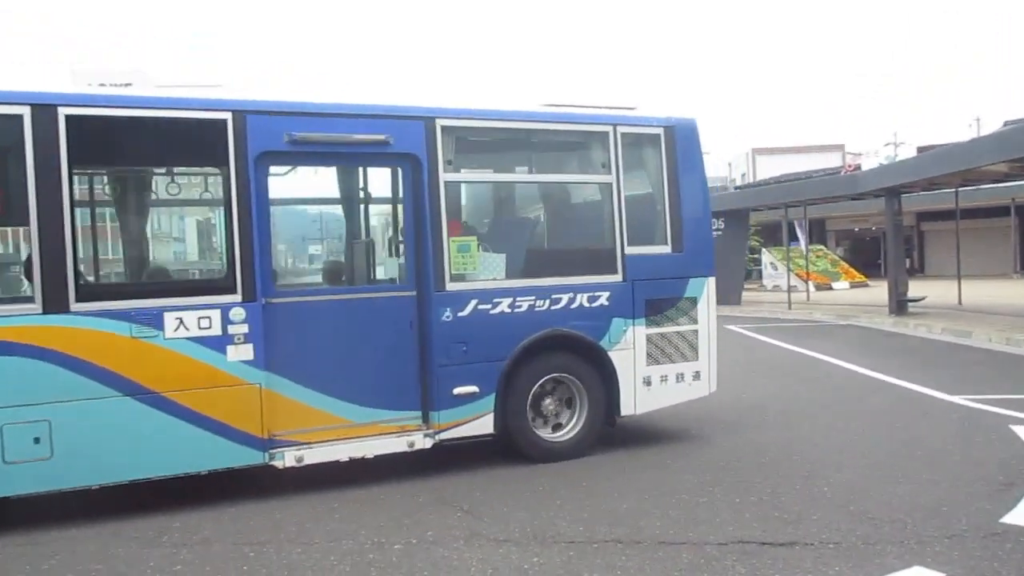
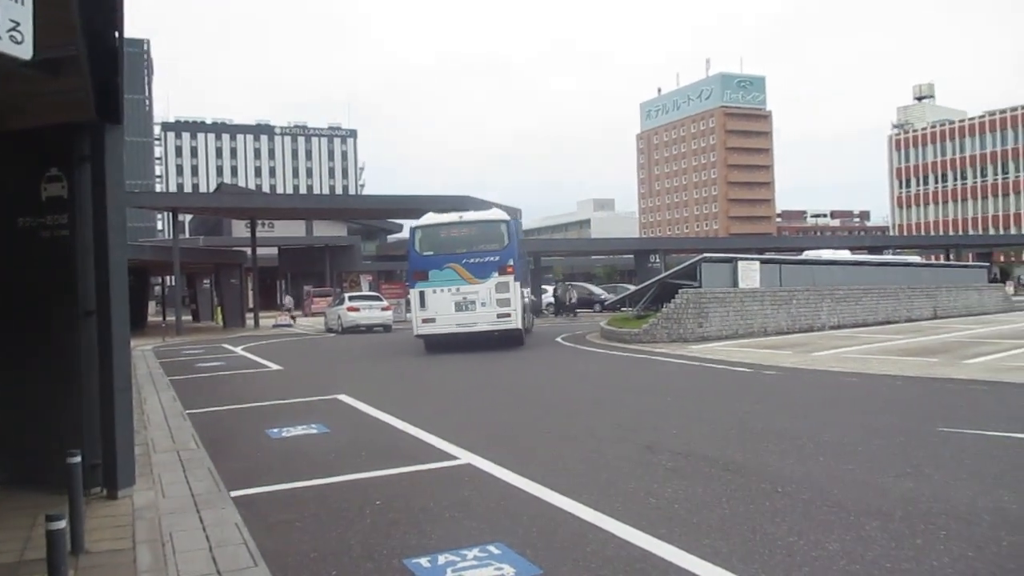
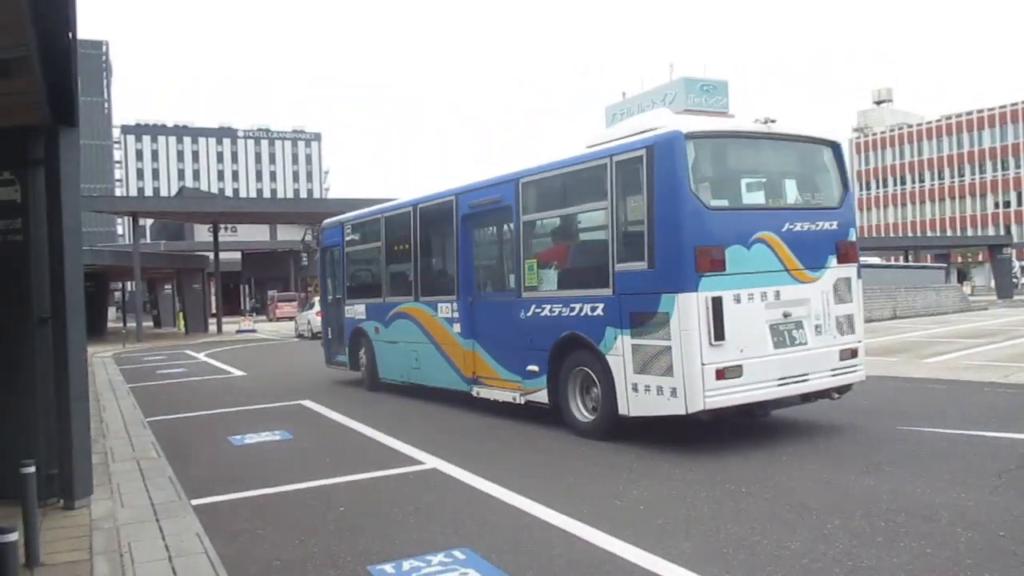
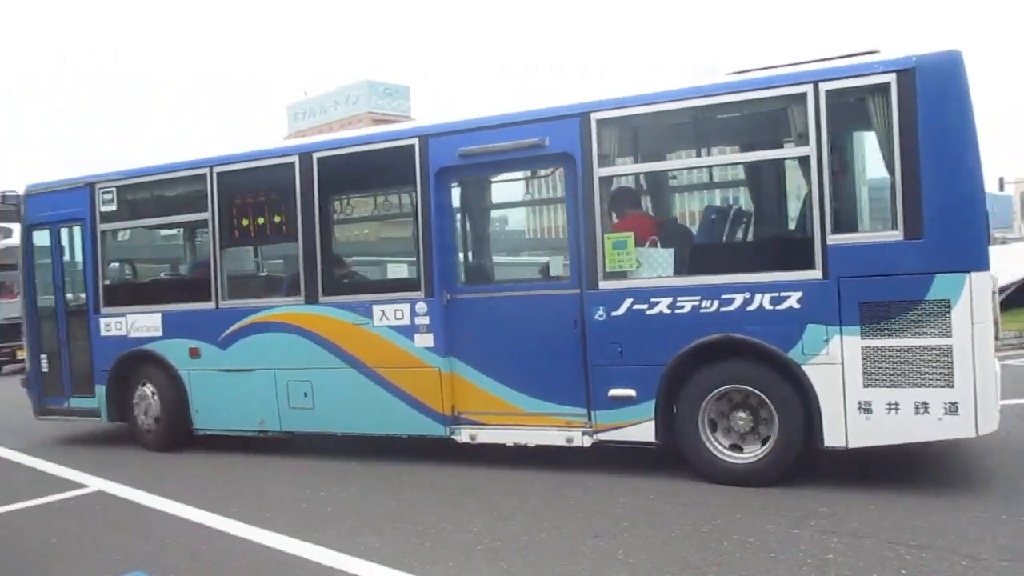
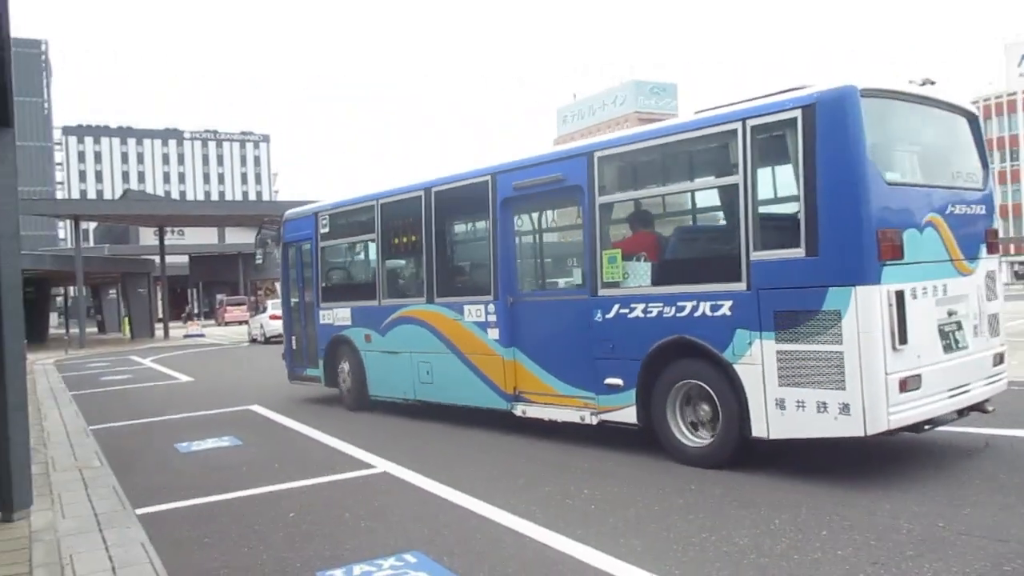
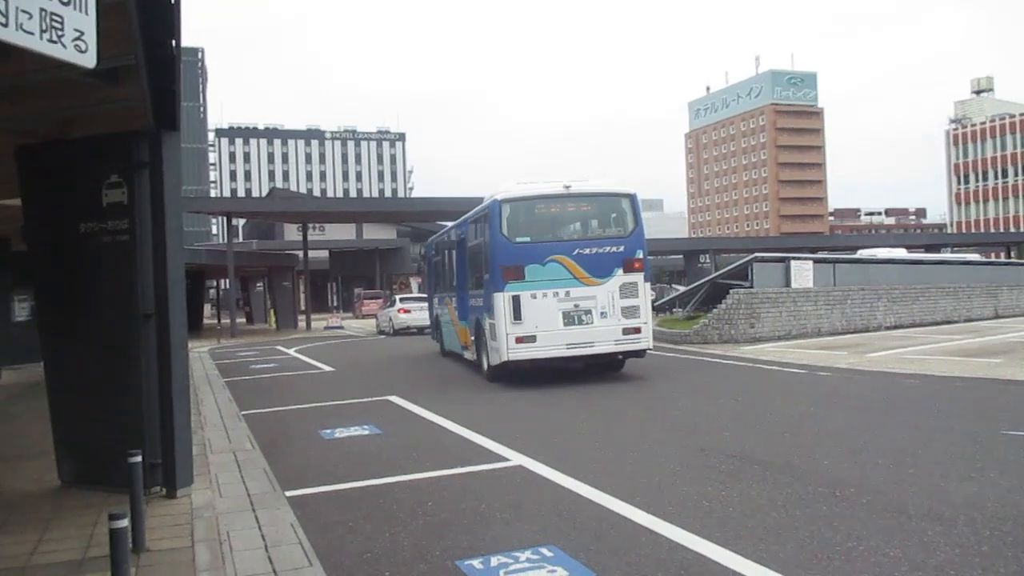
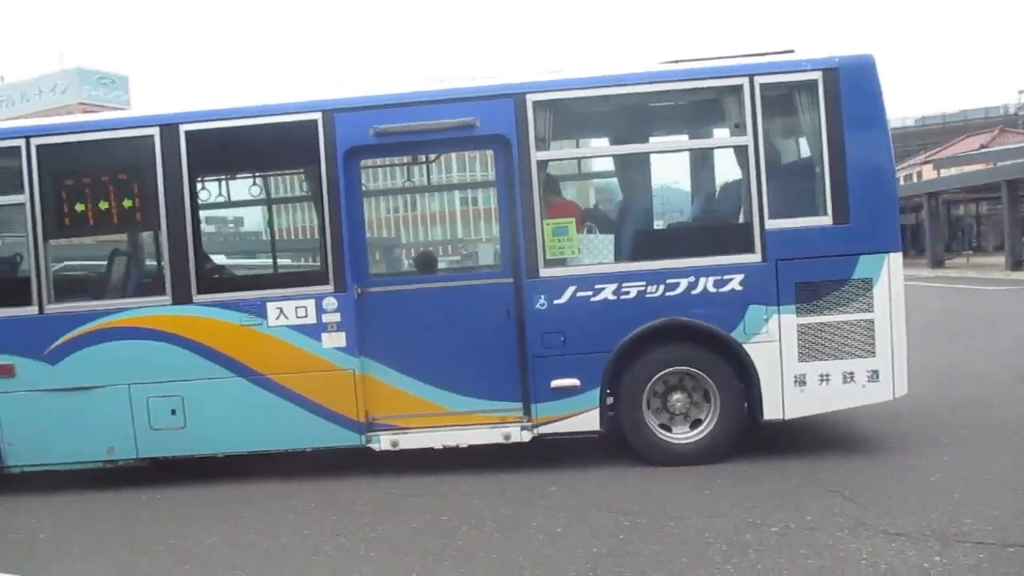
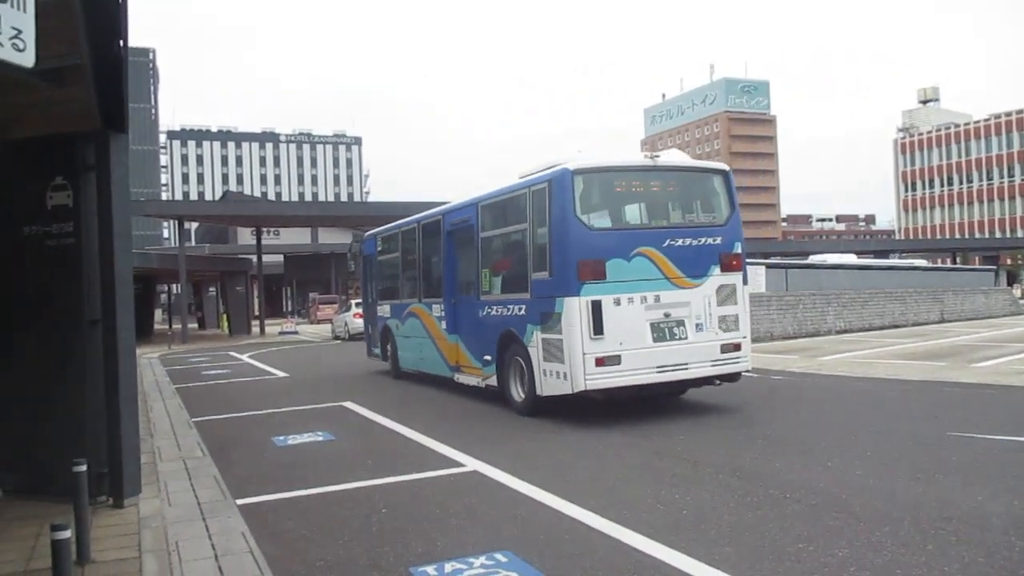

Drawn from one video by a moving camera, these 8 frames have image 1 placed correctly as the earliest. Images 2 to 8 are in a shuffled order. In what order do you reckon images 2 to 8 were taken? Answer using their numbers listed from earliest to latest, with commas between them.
7, 4, 5, 3, 8, 6, 2
